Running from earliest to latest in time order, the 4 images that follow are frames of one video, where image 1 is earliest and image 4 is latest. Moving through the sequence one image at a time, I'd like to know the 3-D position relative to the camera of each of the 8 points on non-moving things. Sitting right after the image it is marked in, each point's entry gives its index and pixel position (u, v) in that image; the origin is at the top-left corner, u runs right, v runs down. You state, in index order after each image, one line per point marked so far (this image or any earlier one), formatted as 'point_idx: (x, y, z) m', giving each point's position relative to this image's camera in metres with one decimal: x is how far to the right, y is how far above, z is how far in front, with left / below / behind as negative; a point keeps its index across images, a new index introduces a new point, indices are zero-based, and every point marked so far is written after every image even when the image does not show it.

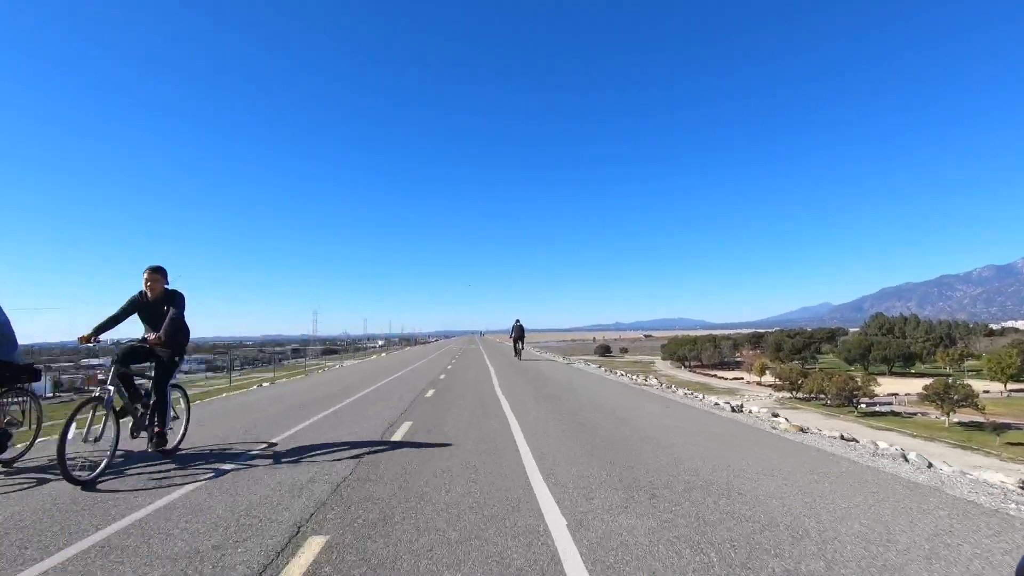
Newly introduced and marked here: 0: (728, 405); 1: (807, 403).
0: (+6.8, -3.6, +18.9) m
1: (+8.5, -3.3, +17.0) m
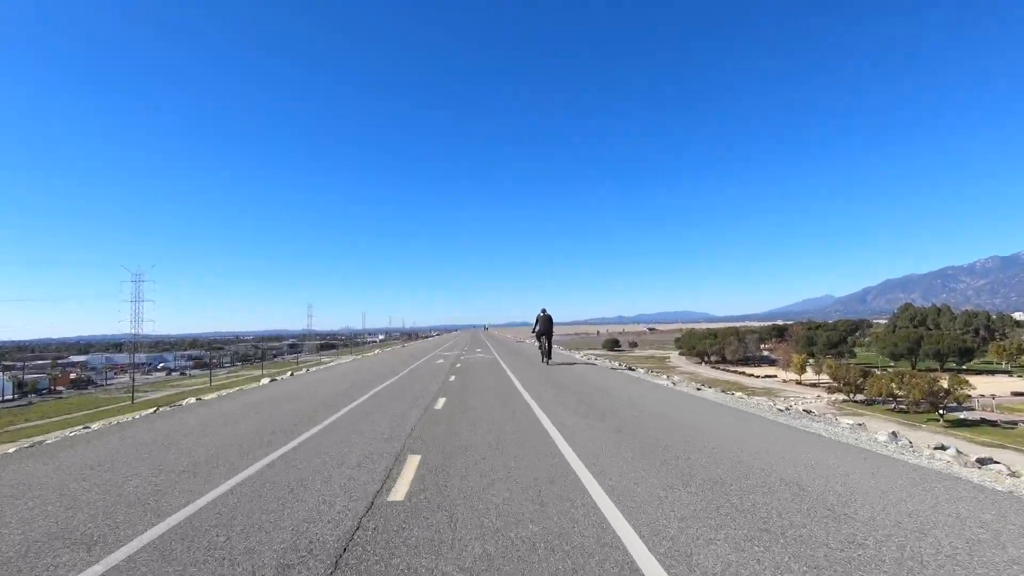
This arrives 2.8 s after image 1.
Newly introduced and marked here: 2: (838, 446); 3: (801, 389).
0: (+7.1, -3.2, +16.4) m
1: (+8.8, -2.9, +14.5) m
2: (+5.1, -2.6, +9.3) m
3: (+9.0, -3.2, +18.6) m
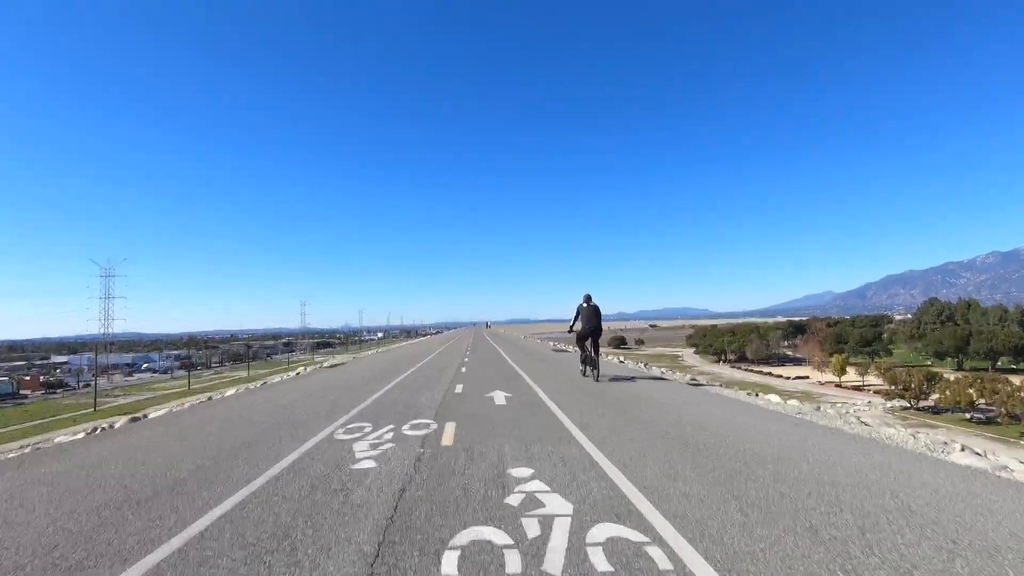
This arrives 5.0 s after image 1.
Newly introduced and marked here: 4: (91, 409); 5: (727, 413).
0: (+7.4, -3.0, +14.4) m
1: (+9.0, -2.7, +12.5) m
2: (+5.4, -2.4, +7.3) m
3: (+9.3, -2.9, +16.6) m
4: (-13.4, -3.9, +19.0) m
5: (+4.0, -2.4, +11.2) m
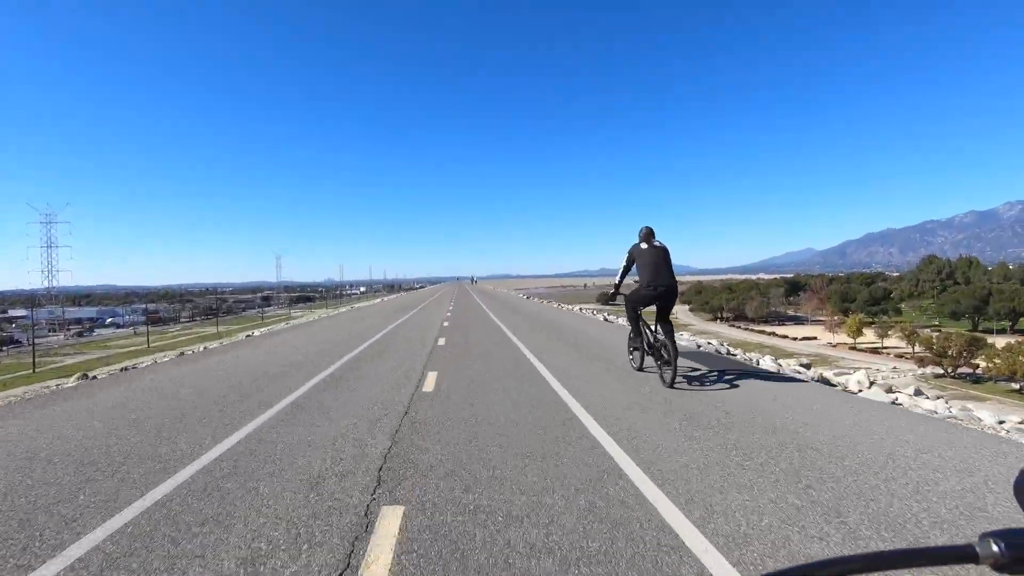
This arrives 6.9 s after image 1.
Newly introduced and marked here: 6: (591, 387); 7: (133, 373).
0: (+7.2, -2.0, +13.1) m
1: (+8.9, -1.8, +11.2) m
2: (+5.4, -1.9, +5.9) m
3: (+9.0, -1.8, +15.3) m
4: (-13.7, -2.4, +17.1) m
5: (+3.9, -1.6, +9.7) m
6: (+1.1, -1.6, +8.6) m
7: (-8.7, -2.0, +13.4) m
